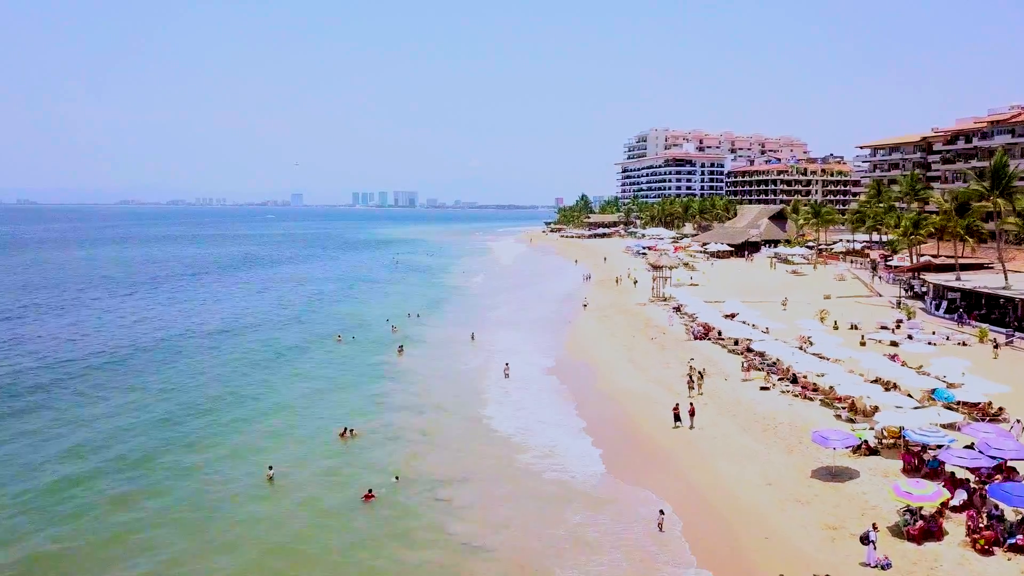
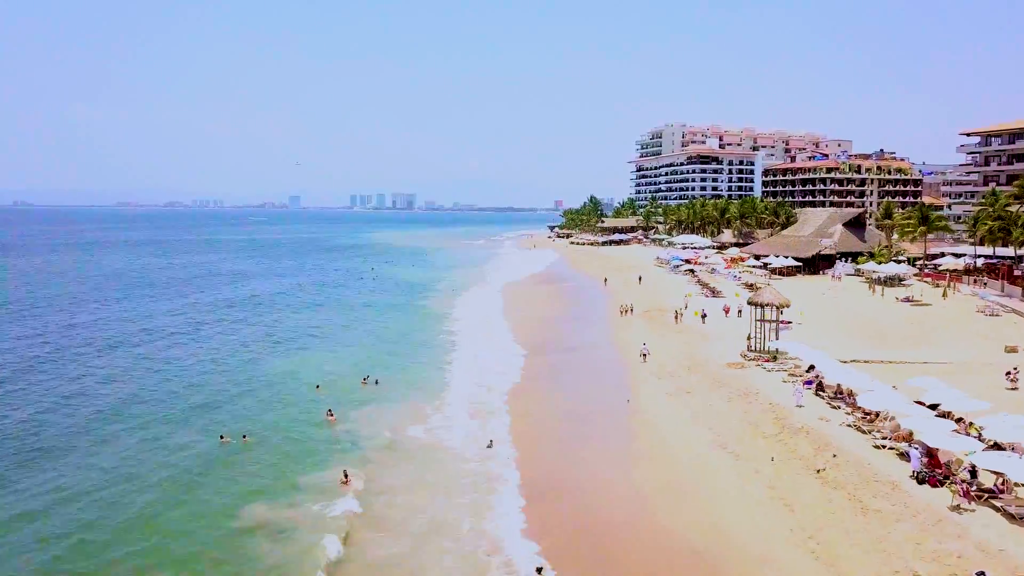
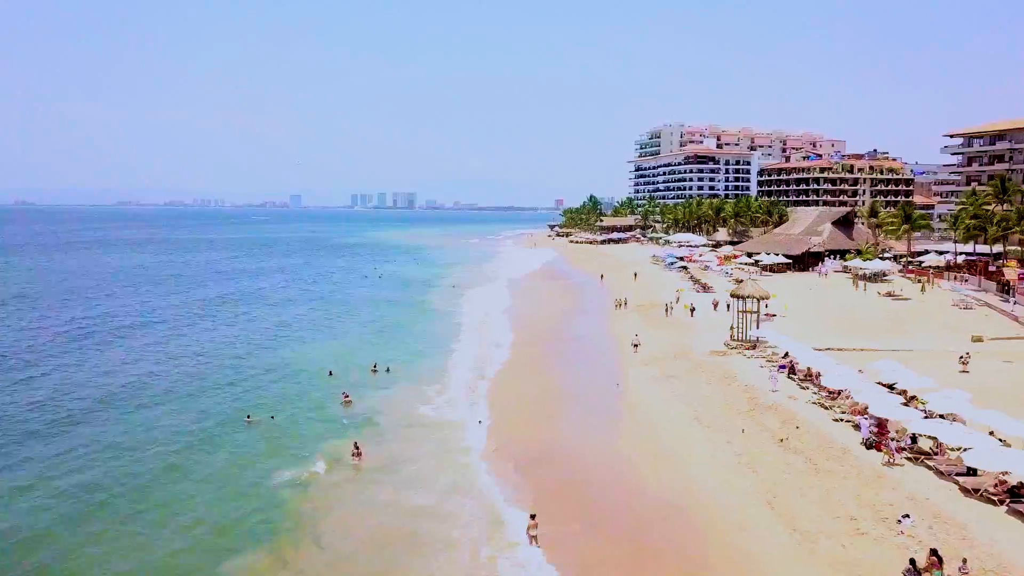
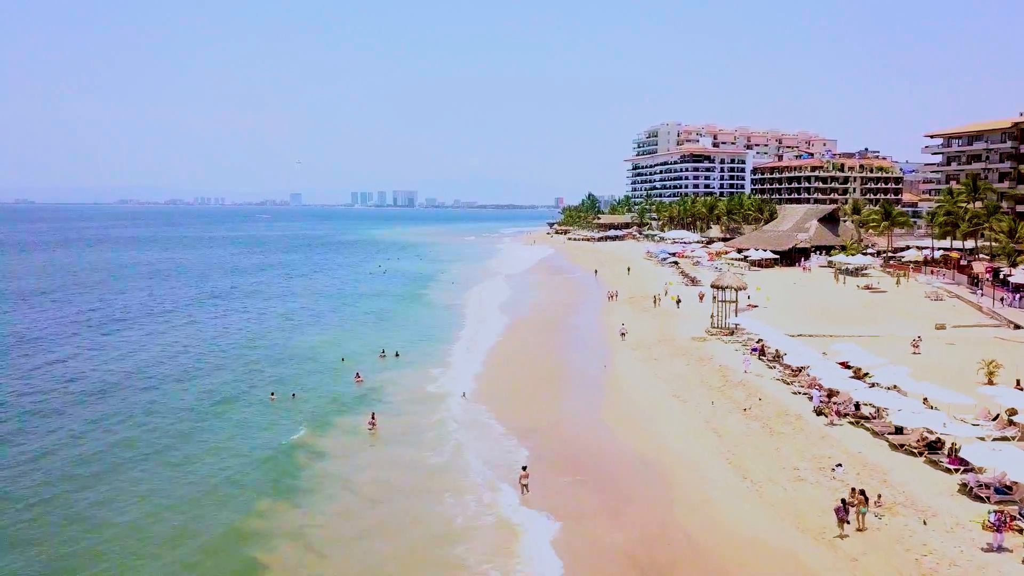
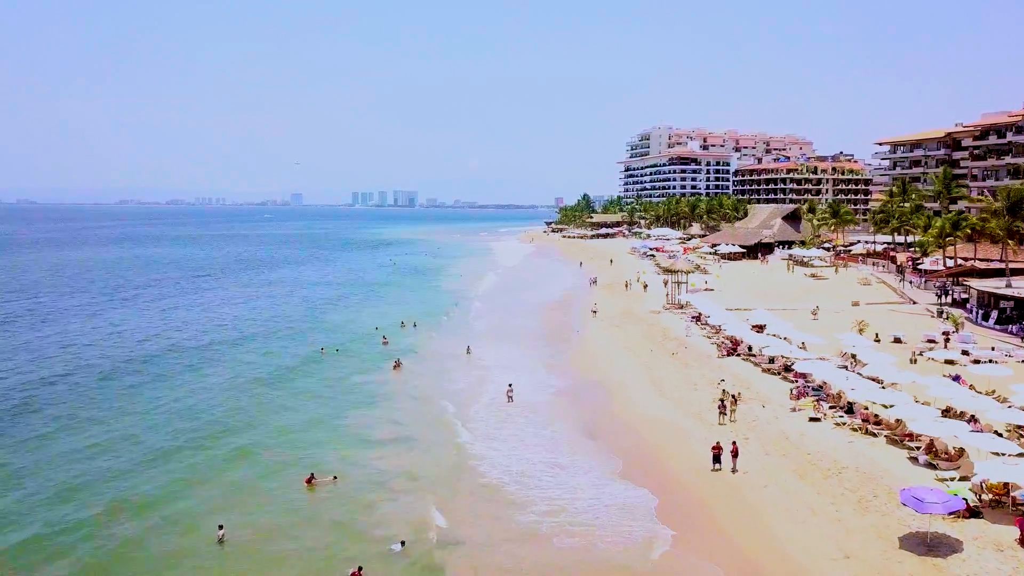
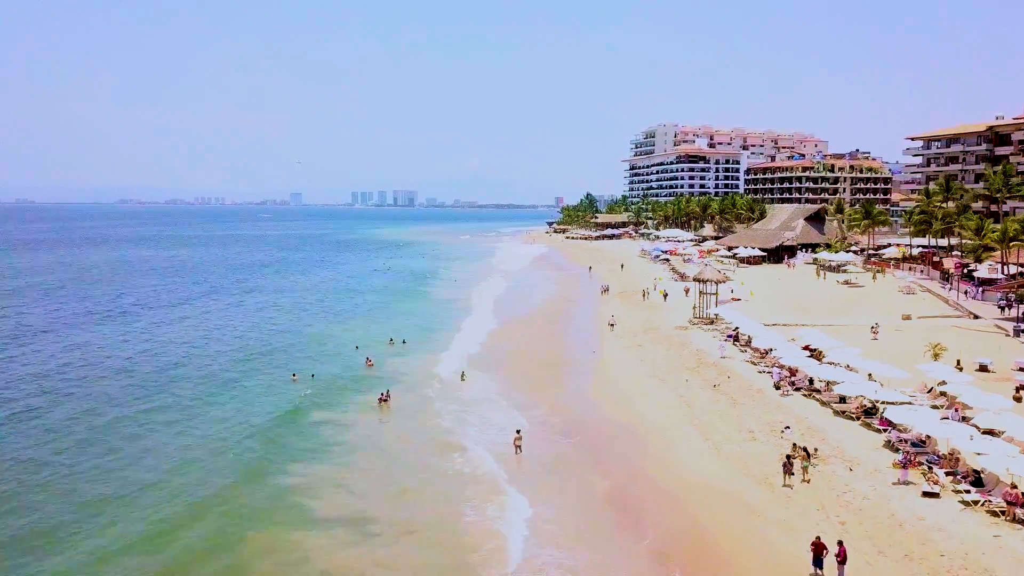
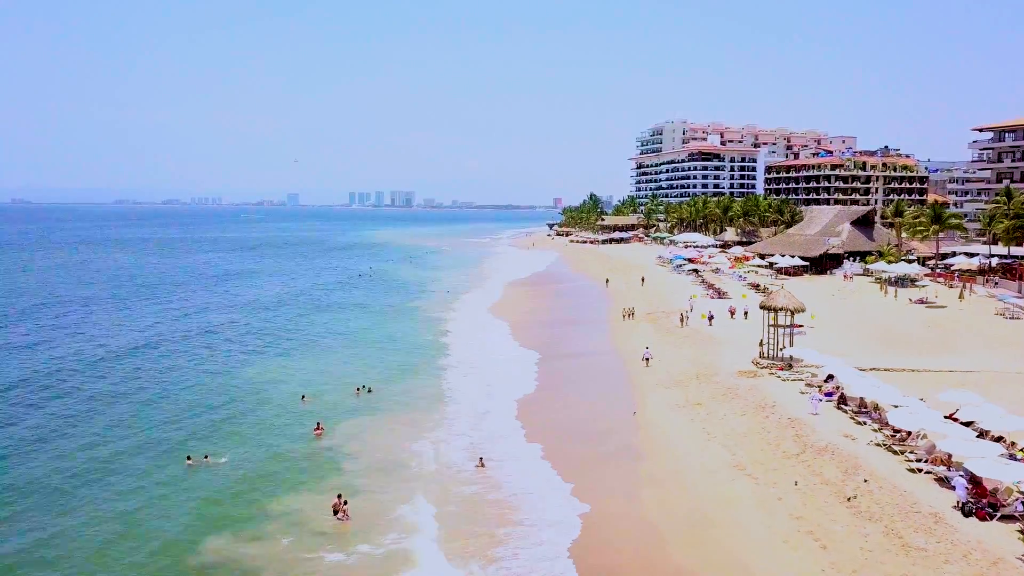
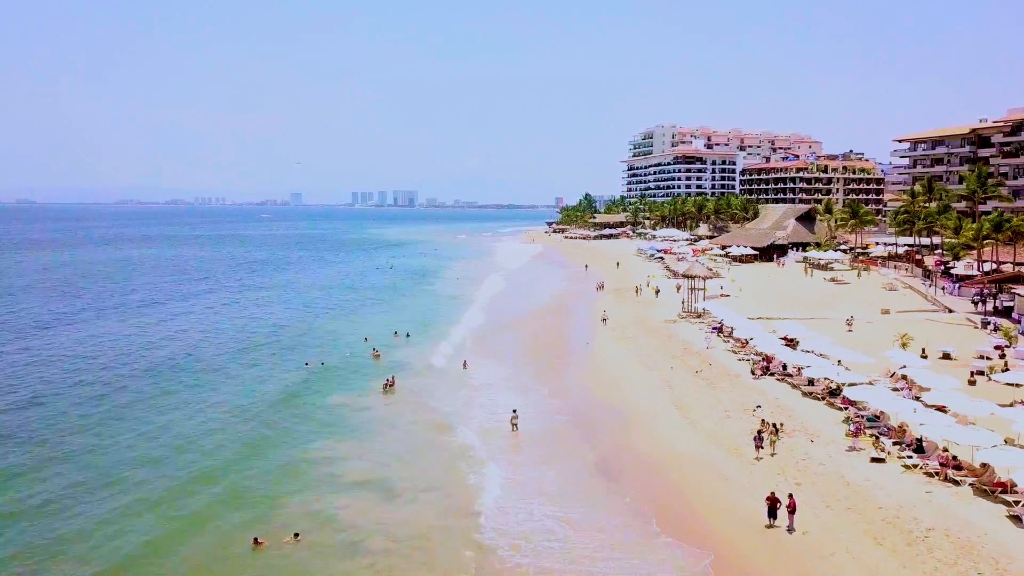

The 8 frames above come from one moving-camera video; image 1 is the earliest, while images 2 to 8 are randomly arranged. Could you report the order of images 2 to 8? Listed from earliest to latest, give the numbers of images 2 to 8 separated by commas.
5, 8, 6, 4, 3, 2, 7
